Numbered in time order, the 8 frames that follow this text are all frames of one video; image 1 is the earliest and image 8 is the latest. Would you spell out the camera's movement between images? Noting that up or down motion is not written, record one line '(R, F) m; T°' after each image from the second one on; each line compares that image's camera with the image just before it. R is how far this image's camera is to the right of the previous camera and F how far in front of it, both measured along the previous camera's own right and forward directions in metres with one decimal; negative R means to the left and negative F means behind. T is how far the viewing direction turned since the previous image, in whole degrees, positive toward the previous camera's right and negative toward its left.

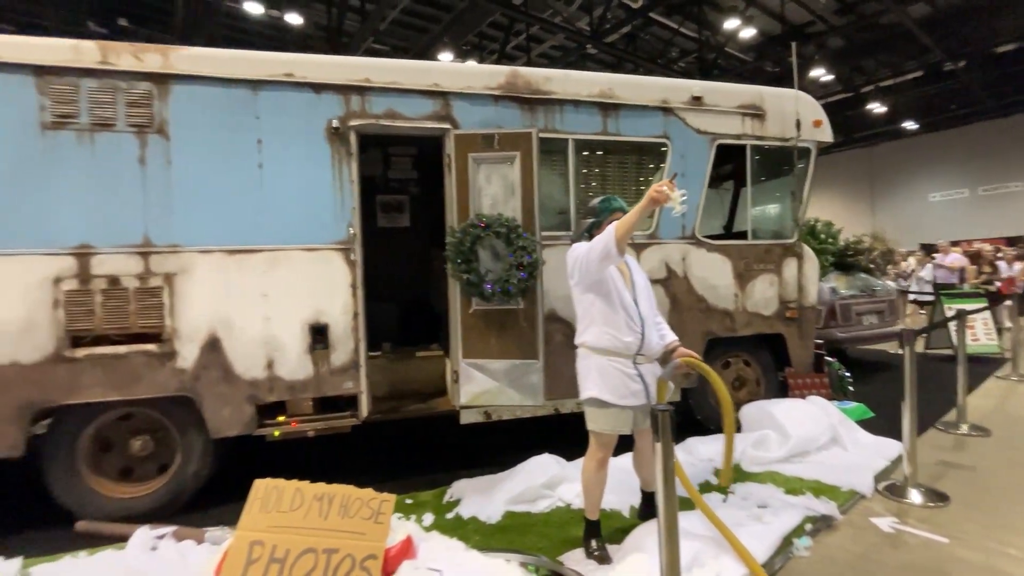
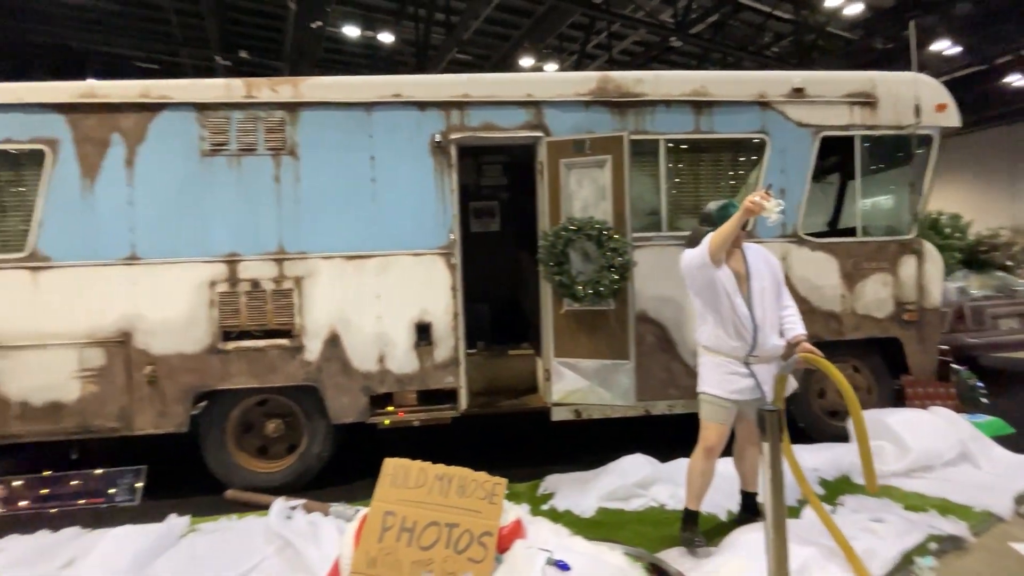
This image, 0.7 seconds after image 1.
(-0.1, -0.1) m; -9°
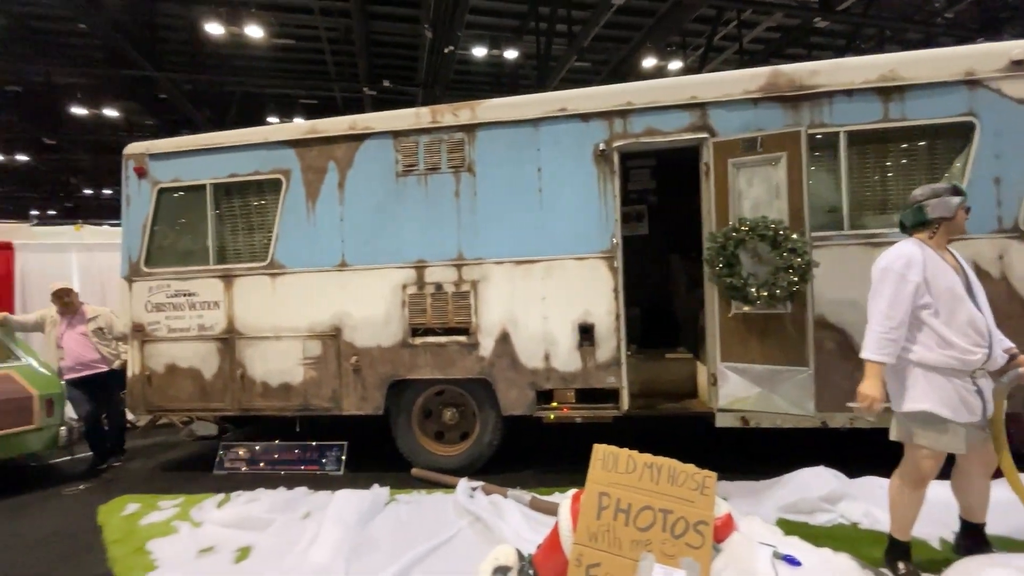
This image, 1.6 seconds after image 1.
(-0.4, -0.2) m; -13°
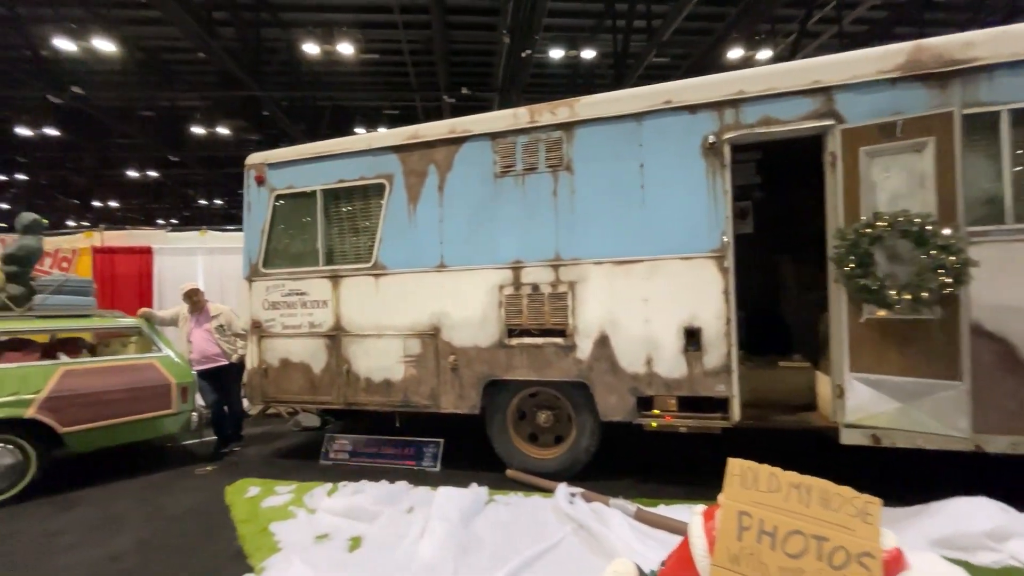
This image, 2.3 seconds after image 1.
(-0.2, +0.1) m; -8°
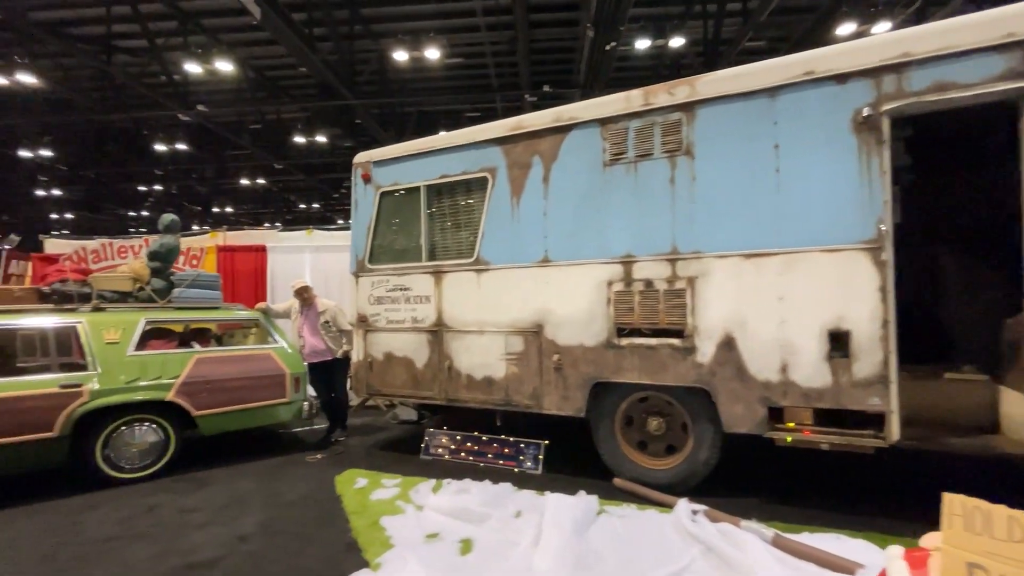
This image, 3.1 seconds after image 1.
(-0.3, +0.2) m; -9°
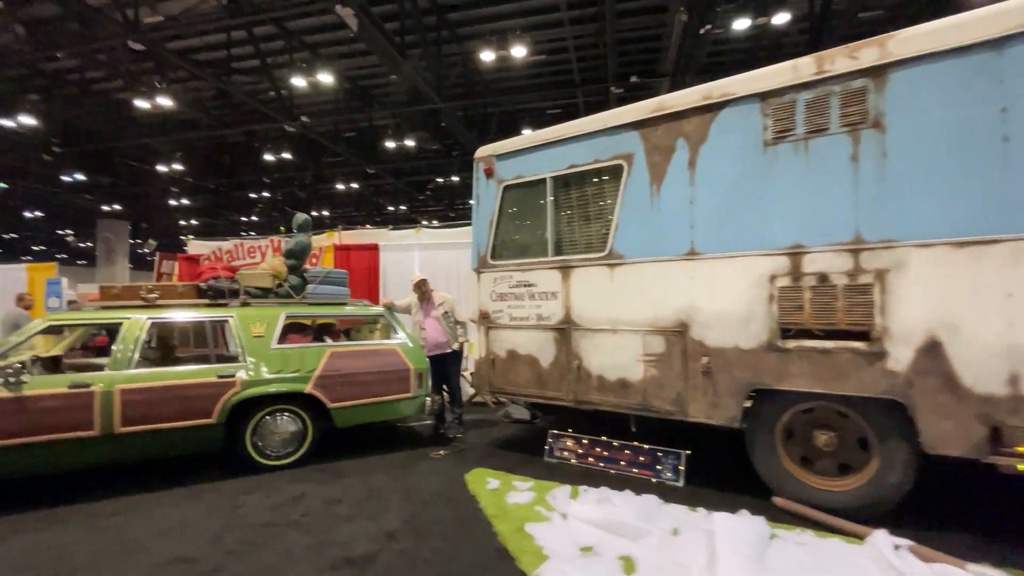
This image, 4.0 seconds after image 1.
(-0.5, +0.2) m; -9°
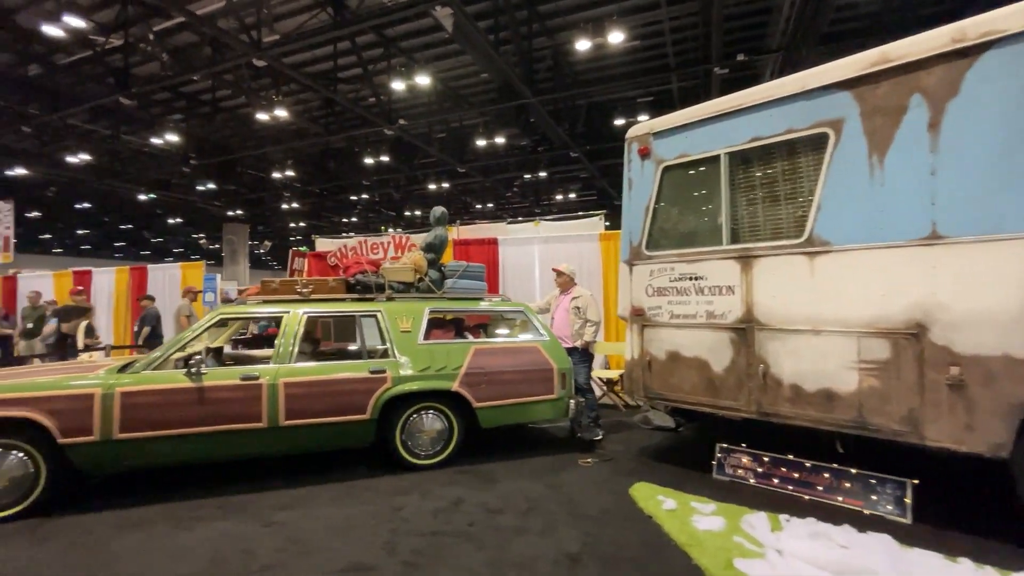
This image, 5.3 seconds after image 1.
(-0.7, +0.4) m; -10°
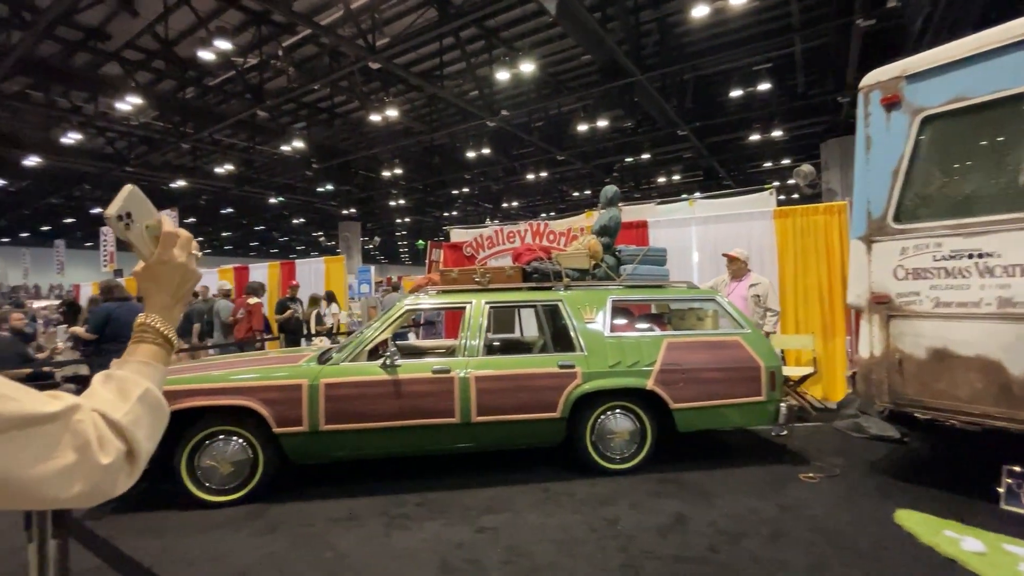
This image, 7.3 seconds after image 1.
(-0.9, +0.4) m; -11°
